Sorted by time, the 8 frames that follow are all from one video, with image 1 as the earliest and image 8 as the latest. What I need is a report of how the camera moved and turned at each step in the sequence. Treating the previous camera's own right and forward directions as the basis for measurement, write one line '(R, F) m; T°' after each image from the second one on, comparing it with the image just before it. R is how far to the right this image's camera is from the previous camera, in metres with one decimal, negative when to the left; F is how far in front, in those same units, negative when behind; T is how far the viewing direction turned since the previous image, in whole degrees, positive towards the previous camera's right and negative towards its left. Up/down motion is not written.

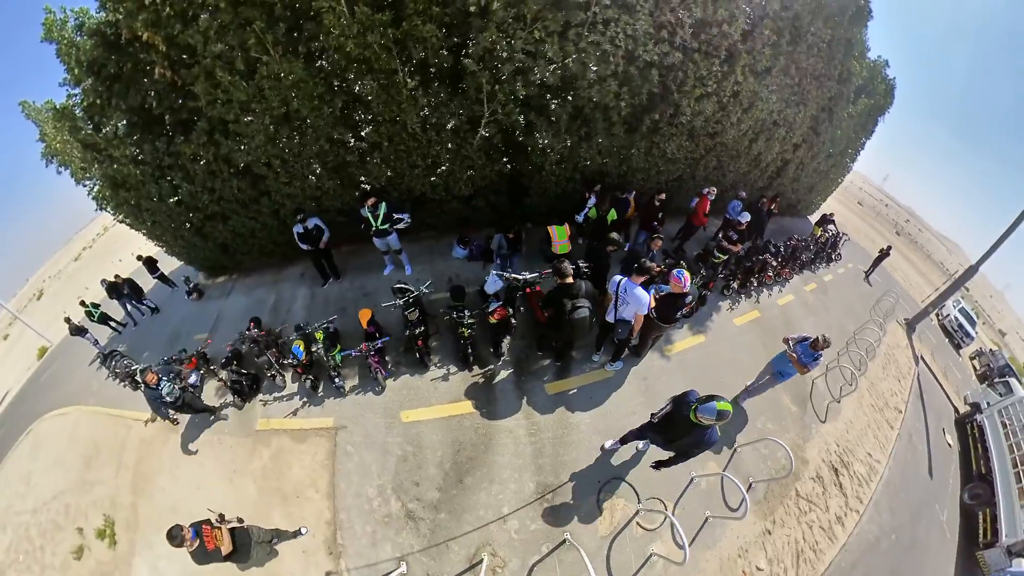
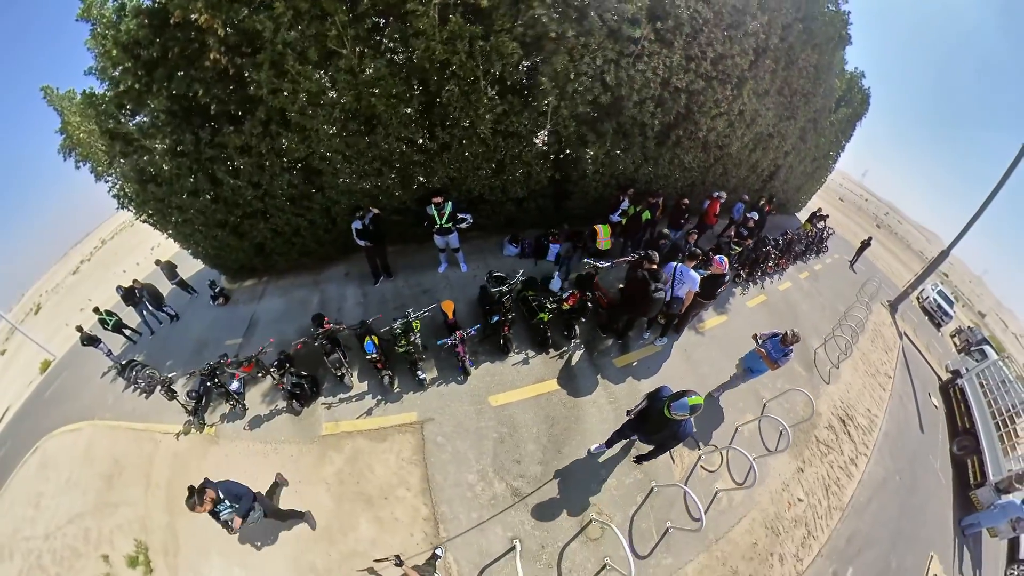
(-3.1, -0.4) m; +3°
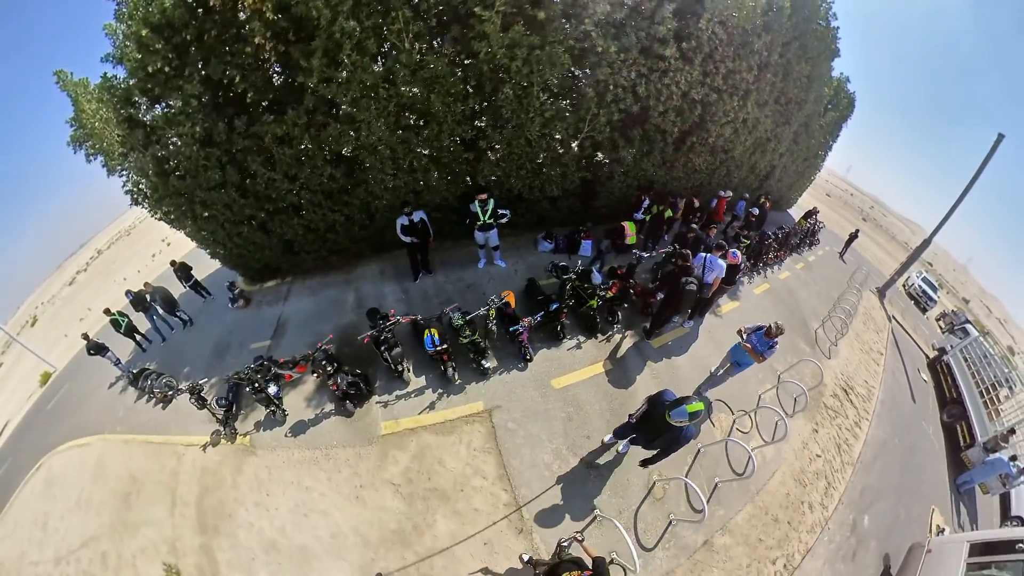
(-2.5, -0.2) m; +2°
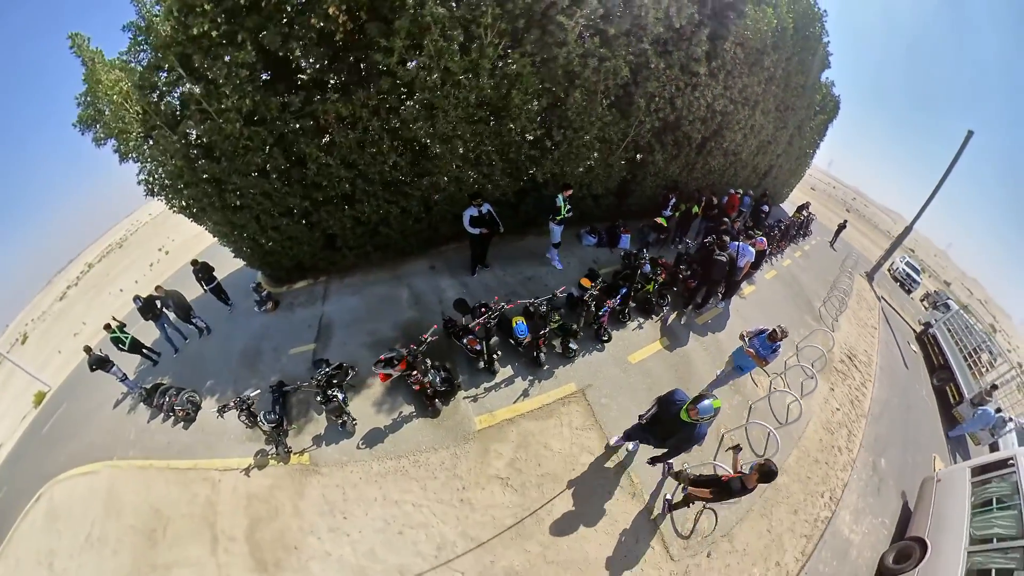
(-3.8, +0.2) m; +4°
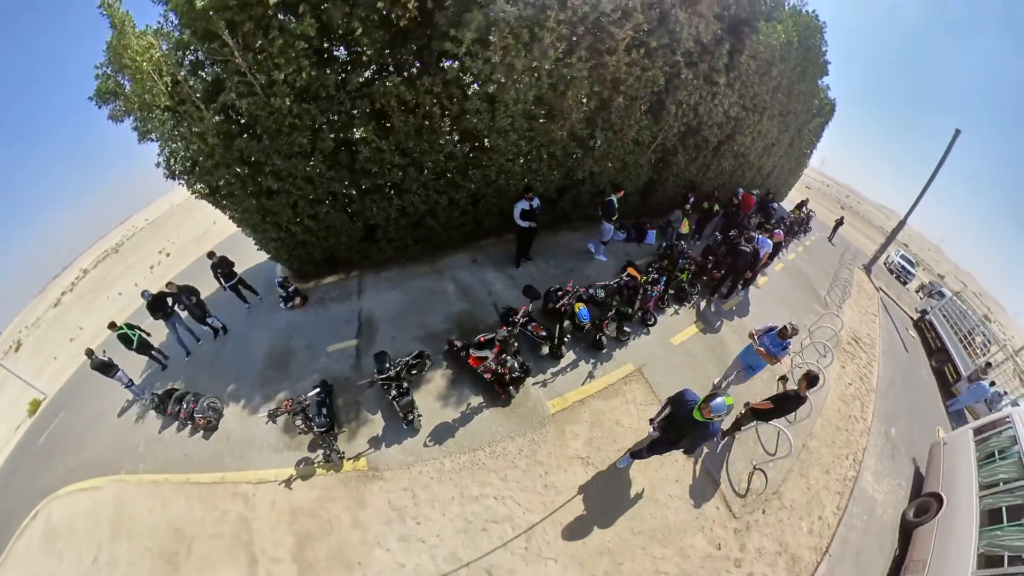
(-2.8, +0.2) m; +2°
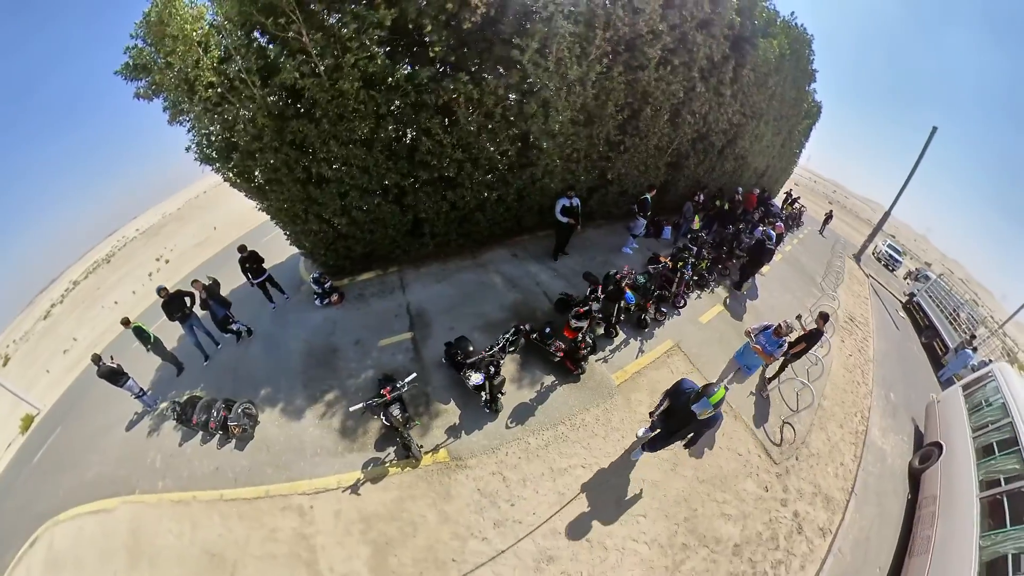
(-2.8, +0.2) m; +2°
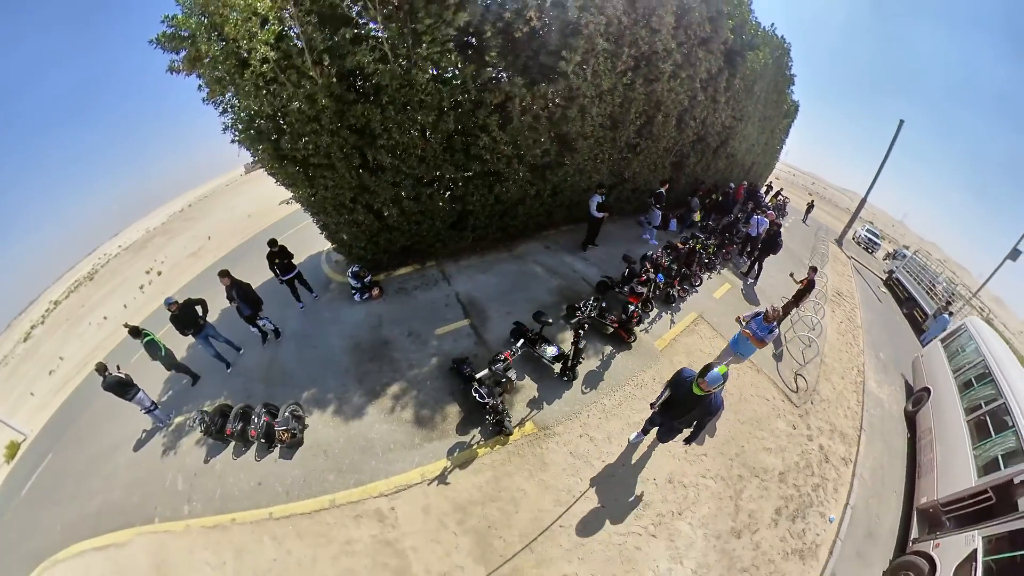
(-2.8, +0.2) m; +3°
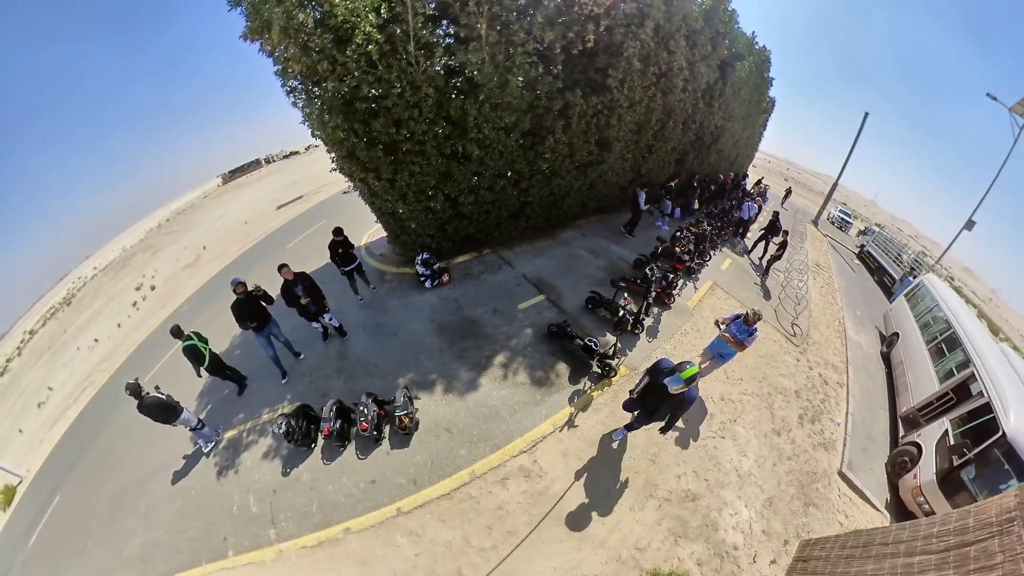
(-3.6, -0.8) m; +3°
